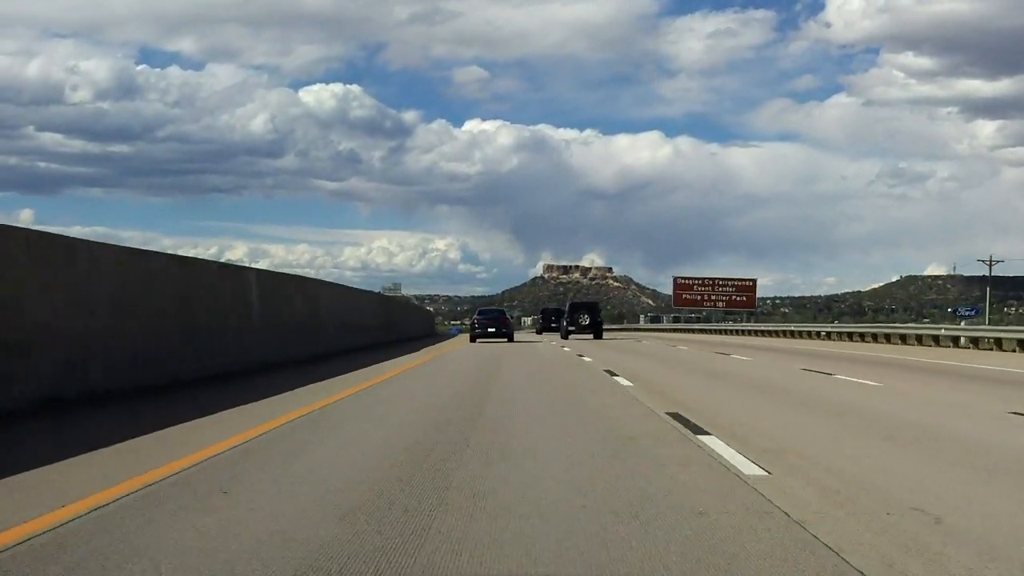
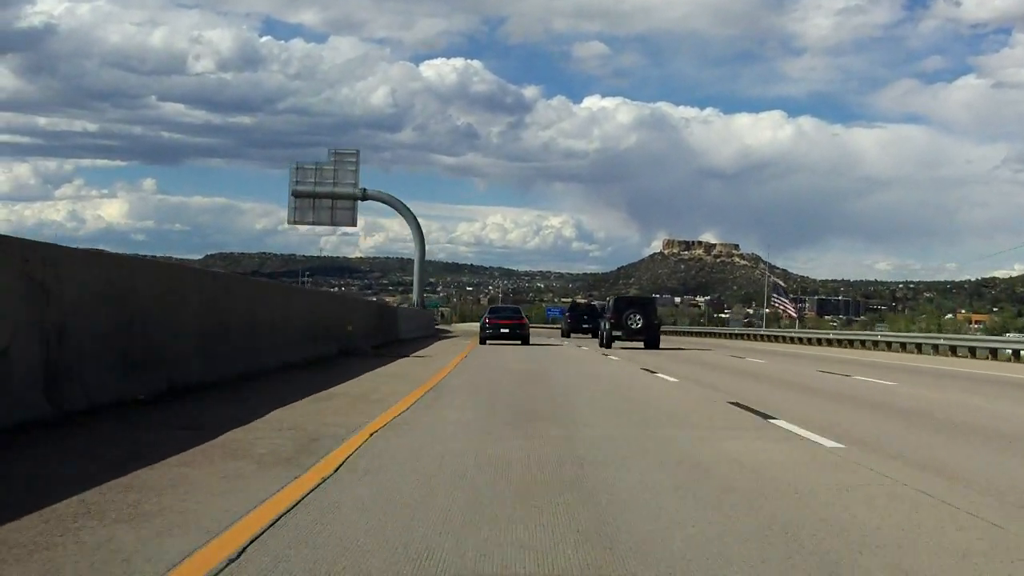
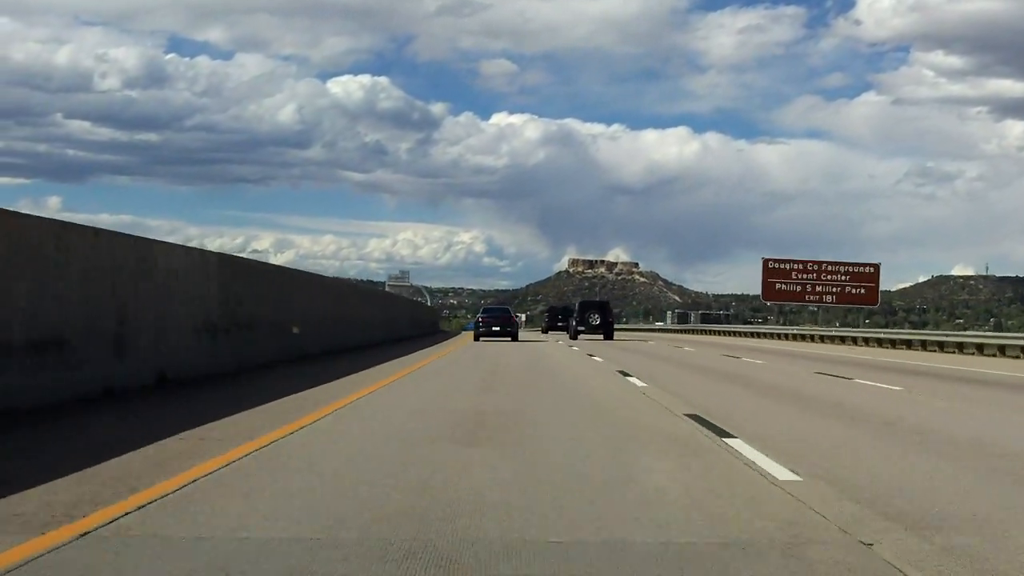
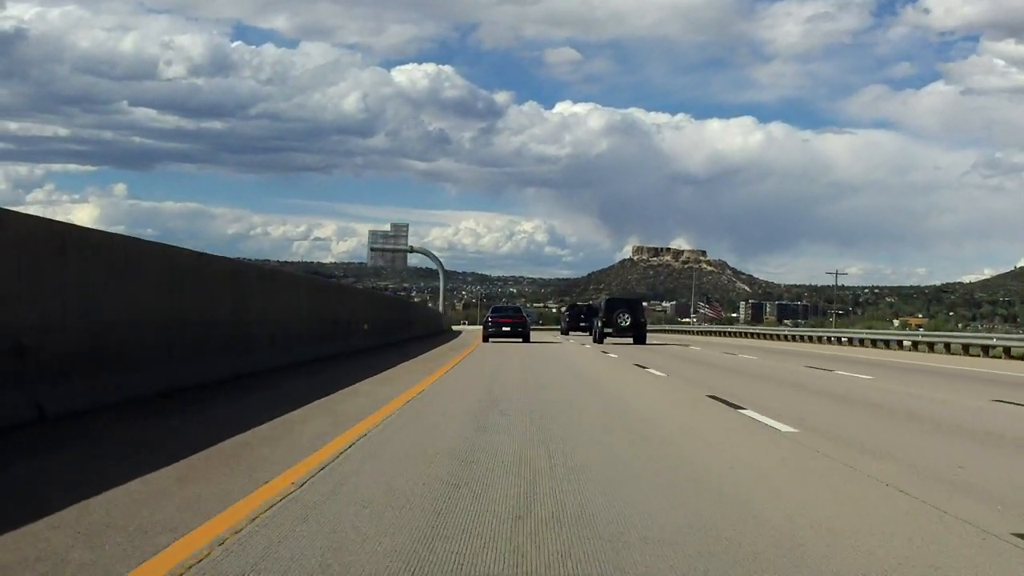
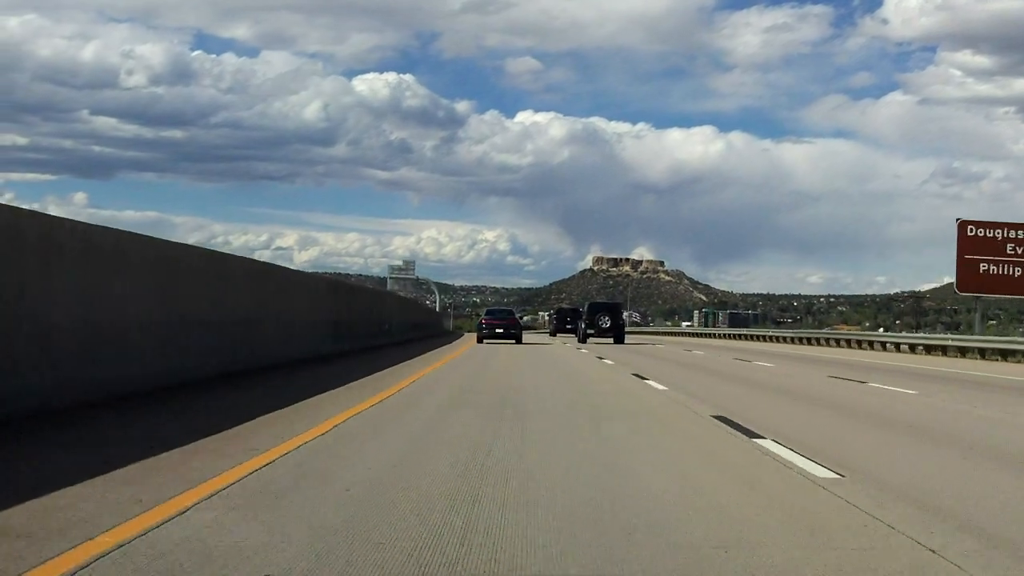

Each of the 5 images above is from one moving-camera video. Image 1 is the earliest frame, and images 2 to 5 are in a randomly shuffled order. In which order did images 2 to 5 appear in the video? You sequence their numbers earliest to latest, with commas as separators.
3, 5, 4, 2
